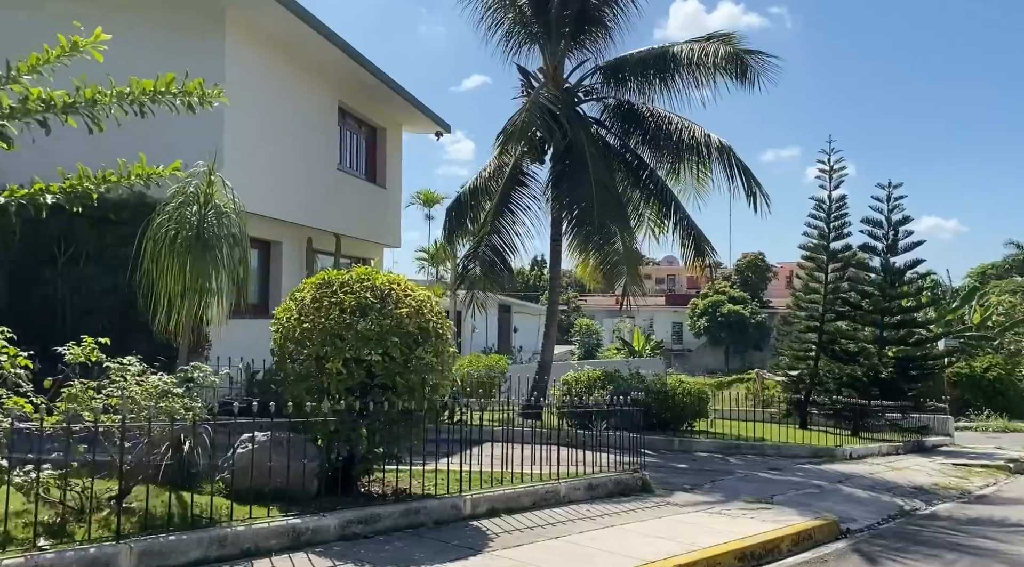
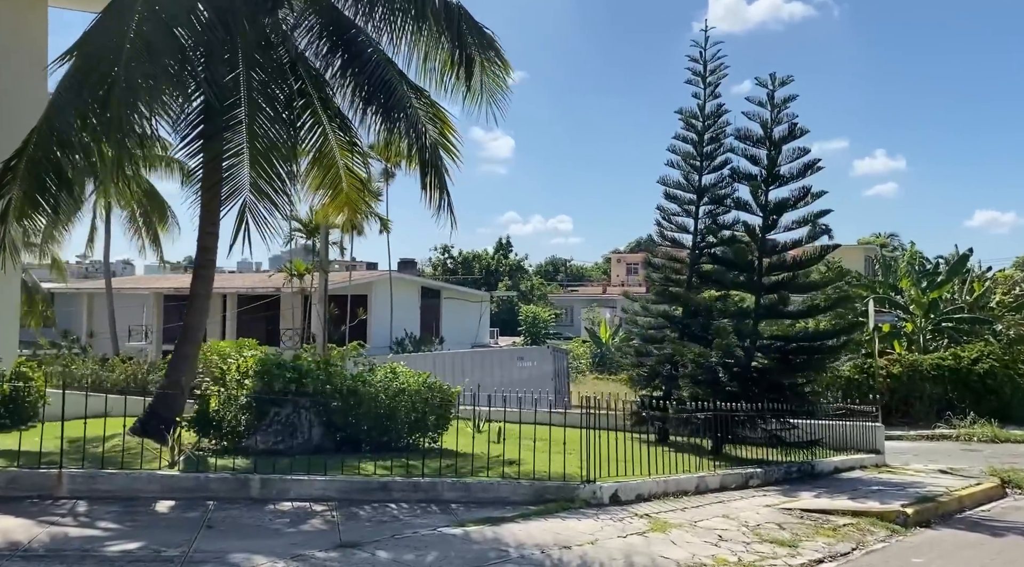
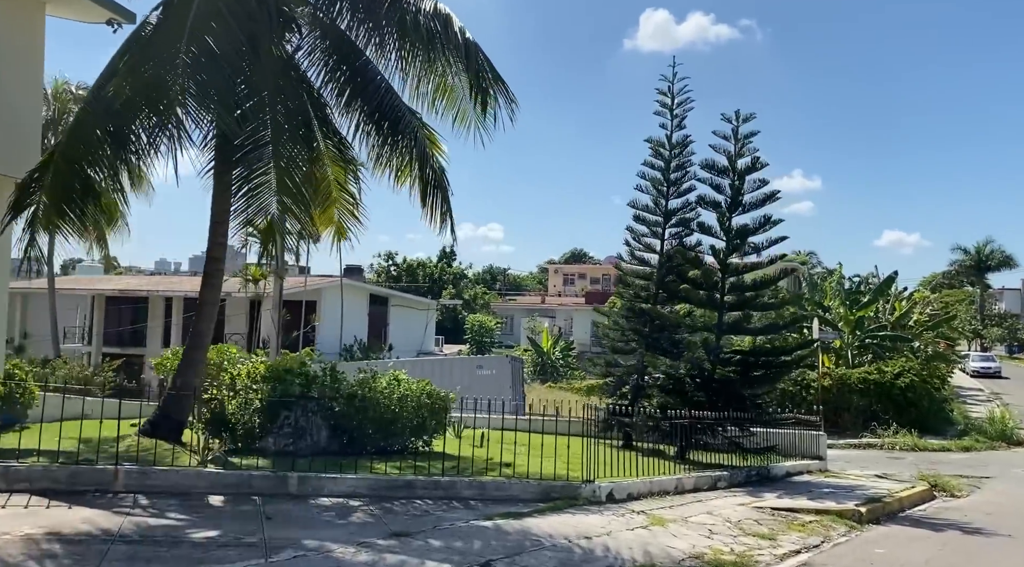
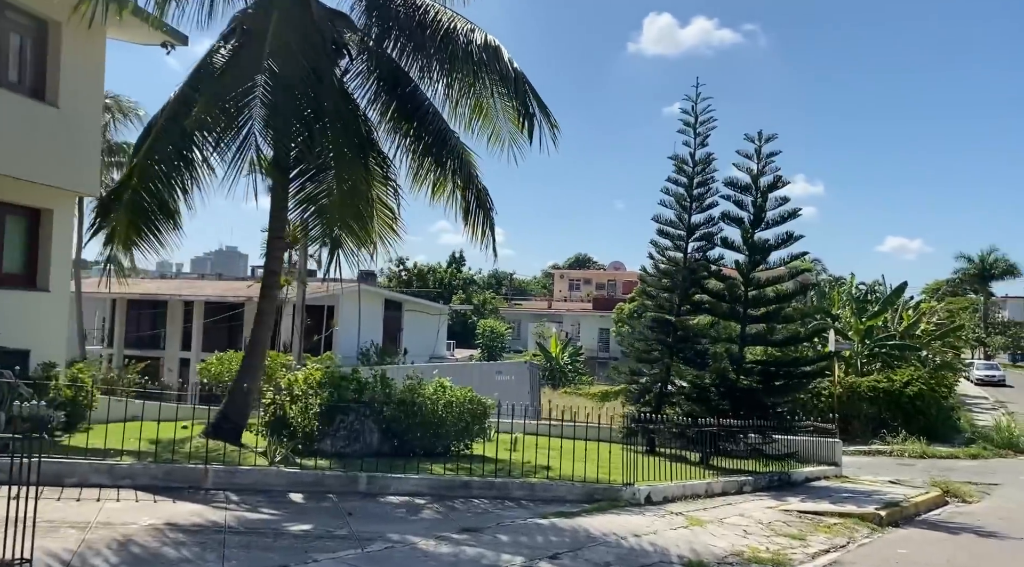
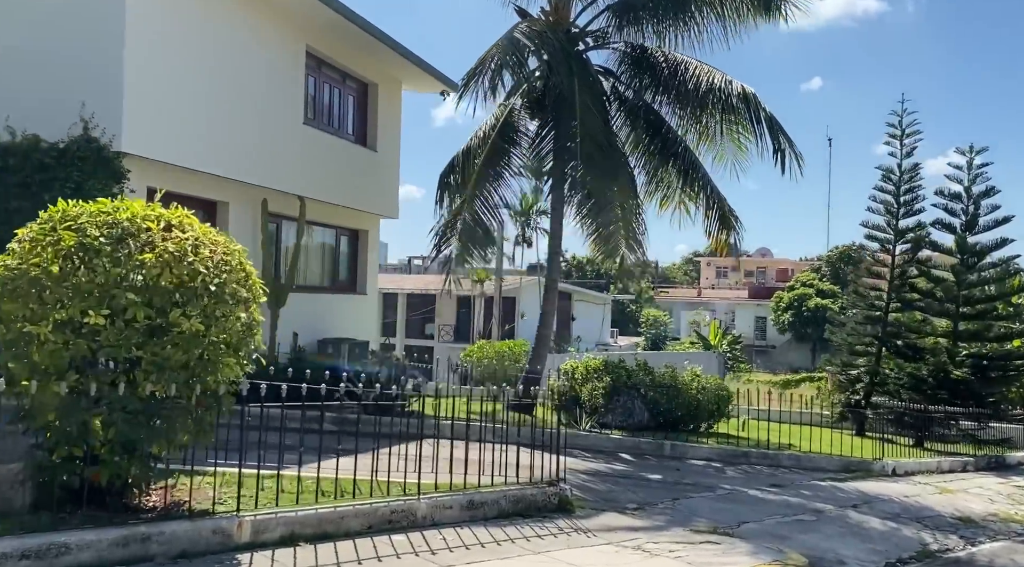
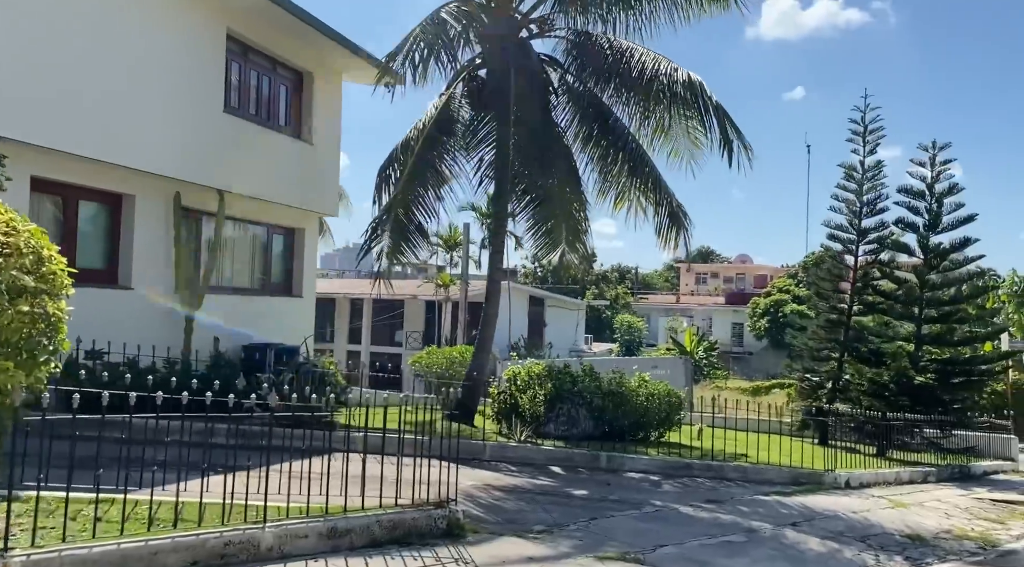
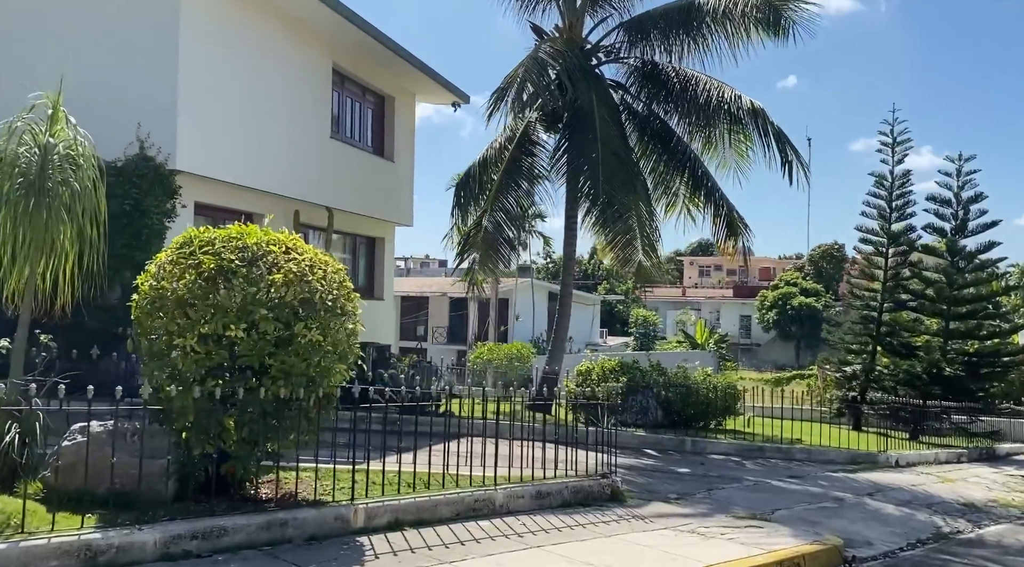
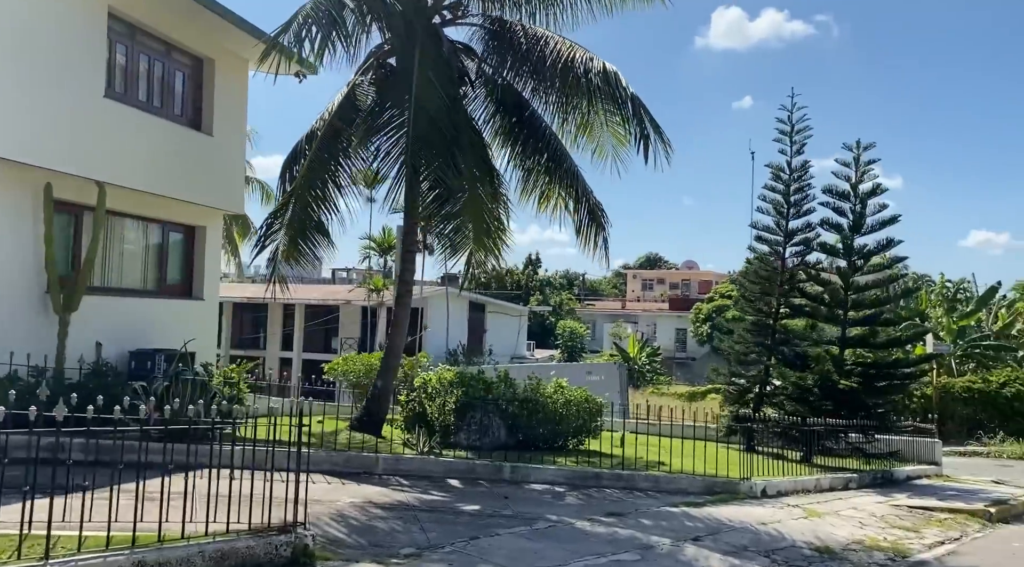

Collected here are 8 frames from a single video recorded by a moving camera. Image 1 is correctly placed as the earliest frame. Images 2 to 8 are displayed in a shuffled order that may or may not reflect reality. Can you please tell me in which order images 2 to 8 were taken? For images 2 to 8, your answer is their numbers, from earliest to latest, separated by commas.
7, 5, 6, 8, 4, 3, 2
